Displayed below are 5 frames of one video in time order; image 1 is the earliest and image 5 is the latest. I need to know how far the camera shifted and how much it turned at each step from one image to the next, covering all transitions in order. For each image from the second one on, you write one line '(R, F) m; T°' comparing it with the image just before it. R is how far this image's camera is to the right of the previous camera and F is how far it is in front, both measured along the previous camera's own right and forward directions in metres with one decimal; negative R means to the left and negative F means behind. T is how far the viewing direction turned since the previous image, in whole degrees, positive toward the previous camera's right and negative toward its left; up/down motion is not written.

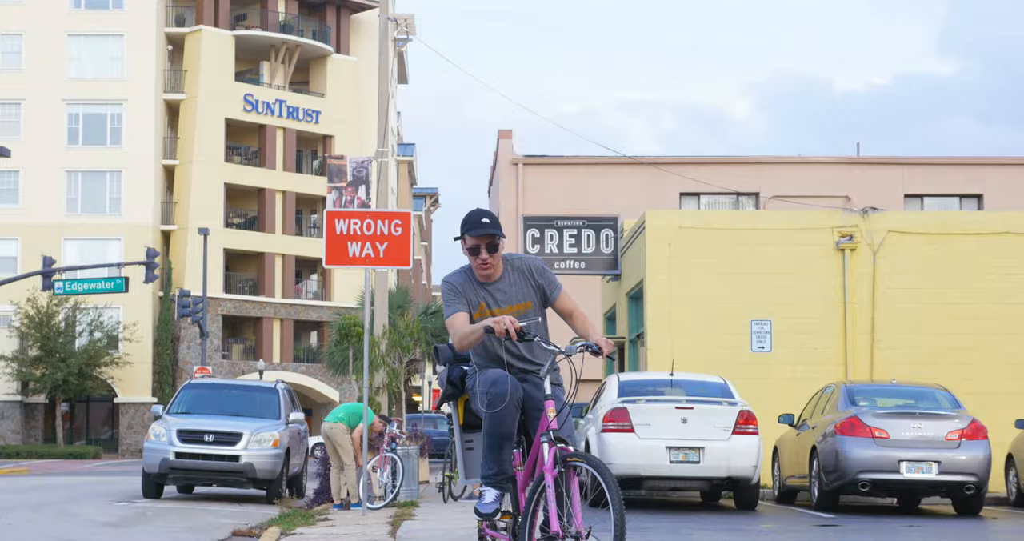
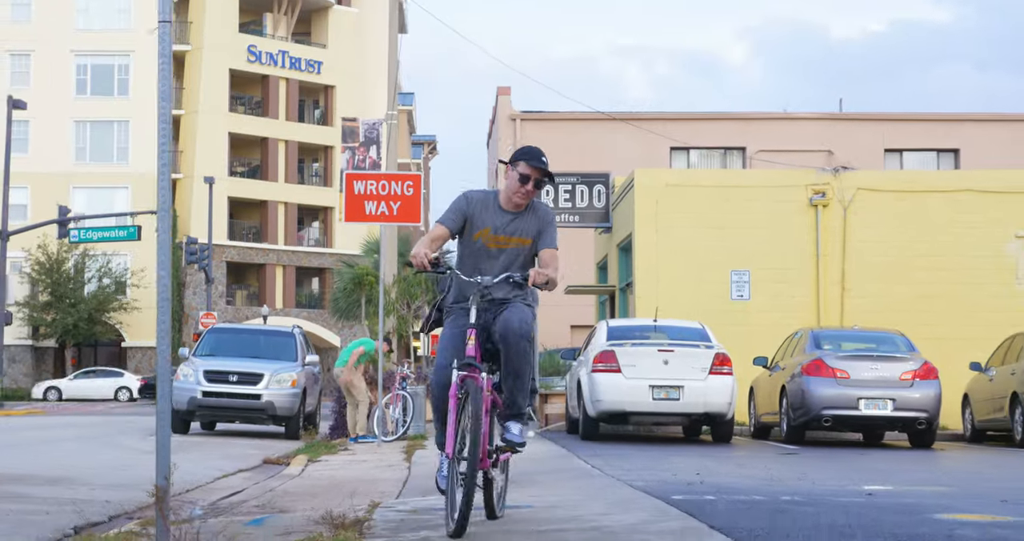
(0.0, -1.7) m; 0°
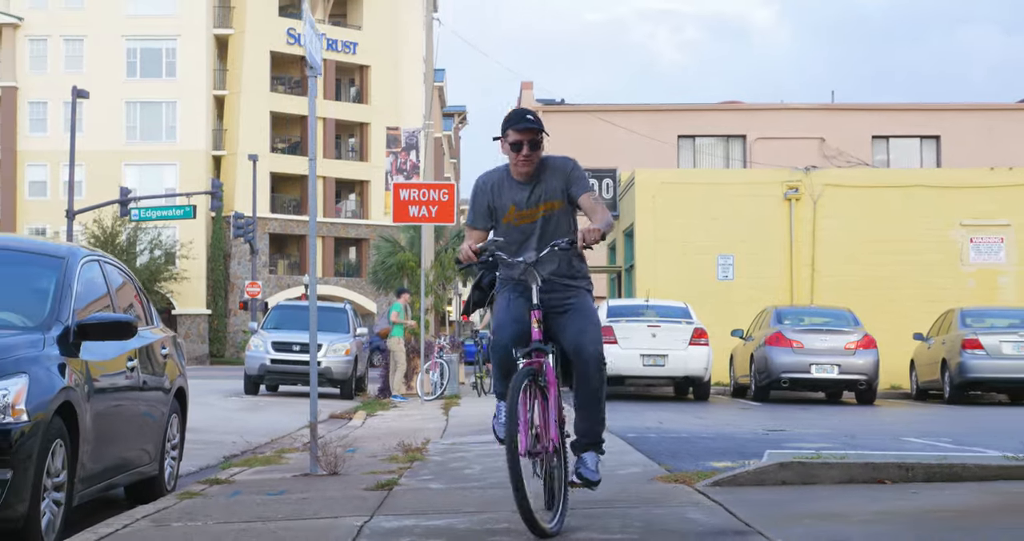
(+0.2, -3.8) m; -1°
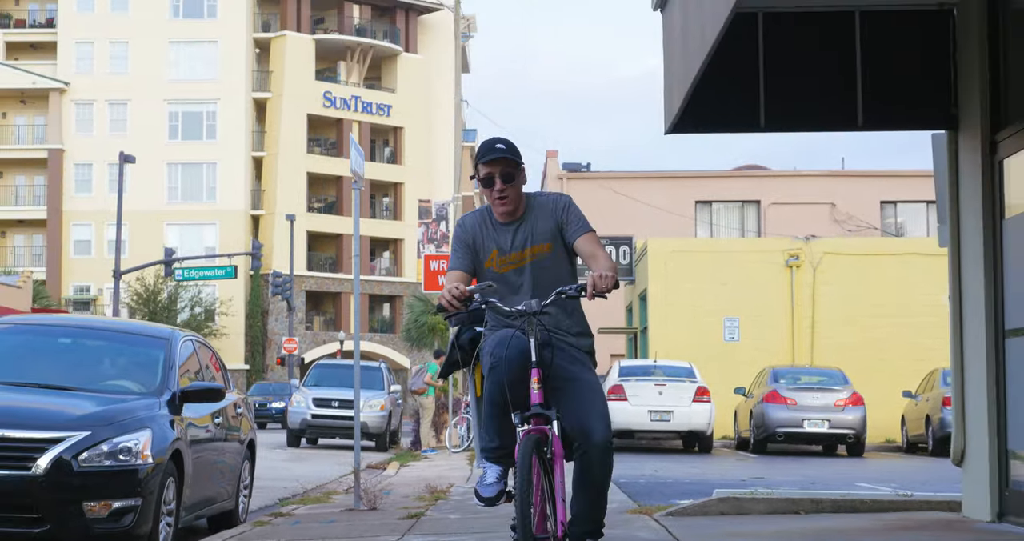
(+0.2, -2.1) m; -1°
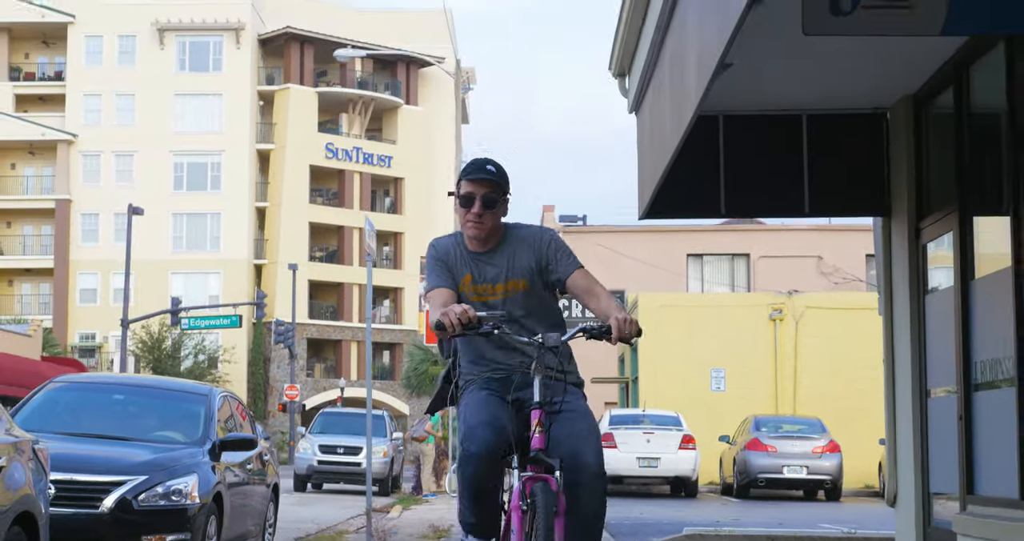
(0.0, -1.4) m; 0°
